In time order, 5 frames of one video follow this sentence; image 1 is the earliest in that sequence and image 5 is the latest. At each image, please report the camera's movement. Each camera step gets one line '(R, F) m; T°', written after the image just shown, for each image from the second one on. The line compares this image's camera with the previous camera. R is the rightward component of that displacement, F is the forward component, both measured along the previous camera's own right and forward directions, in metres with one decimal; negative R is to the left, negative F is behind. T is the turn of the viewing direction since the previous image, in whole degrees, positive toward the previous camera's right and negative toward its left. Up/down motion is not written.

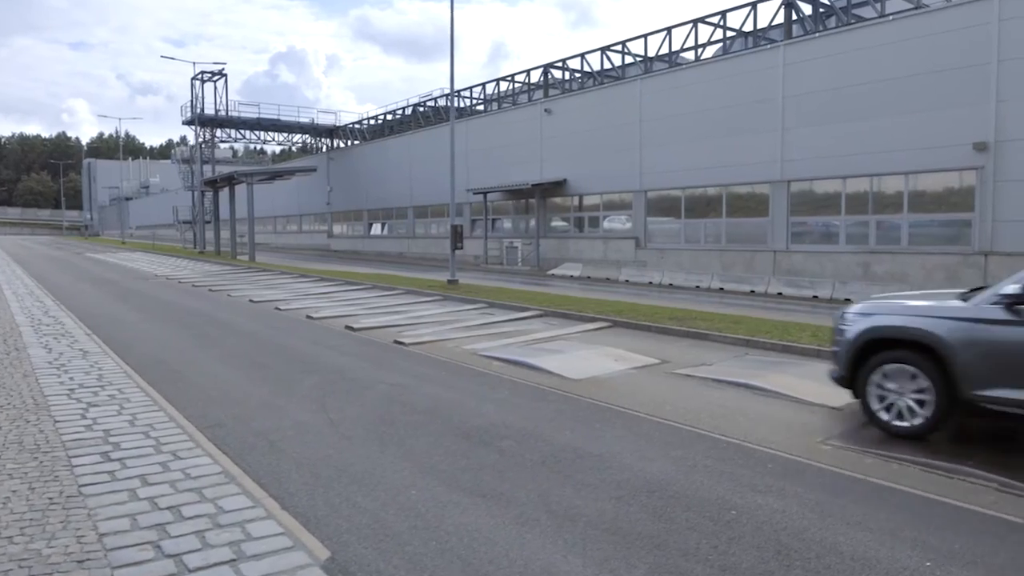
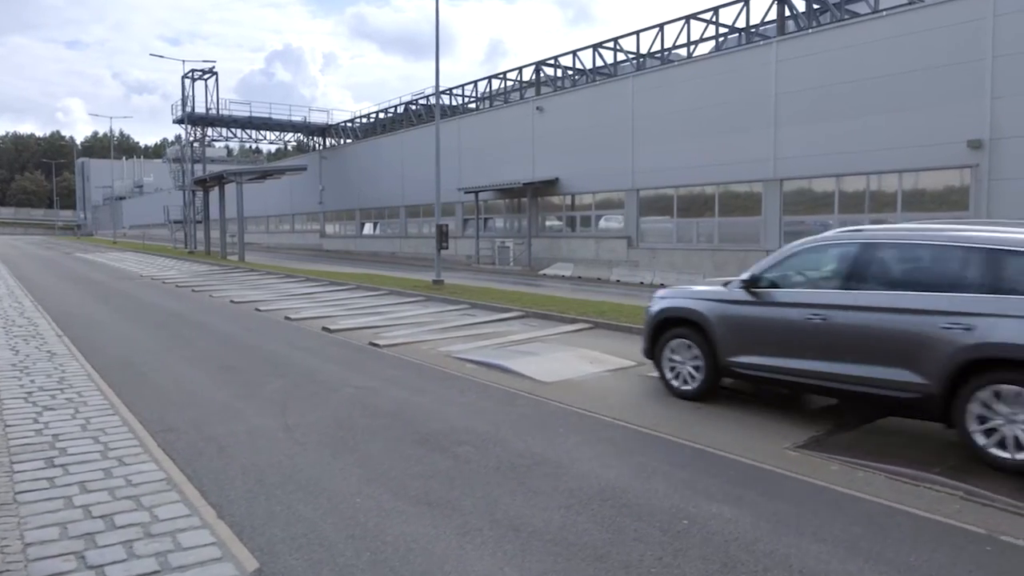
(+0.5, +0.3) m; -1°
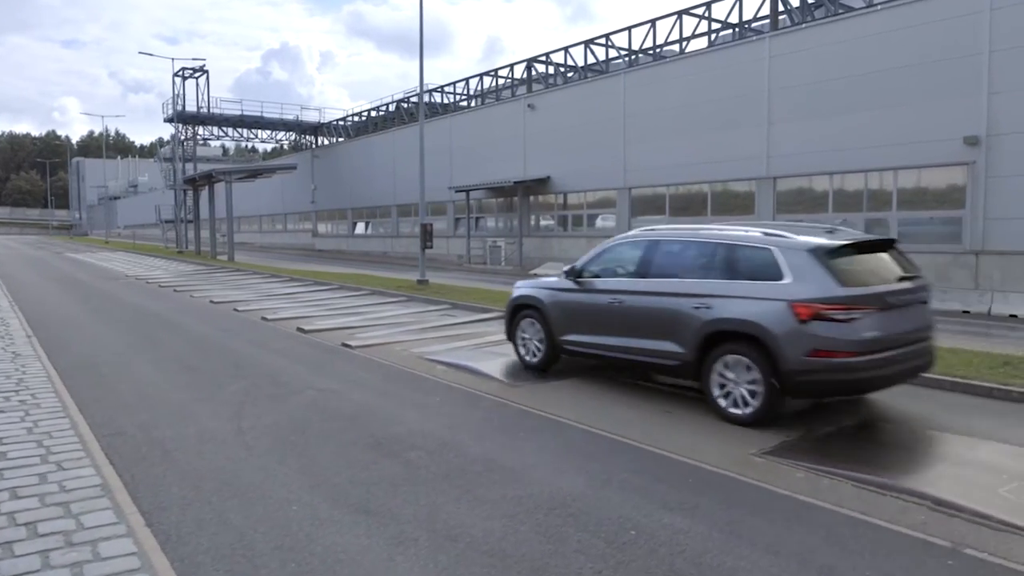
(+0.5, +0.3) m; -1°
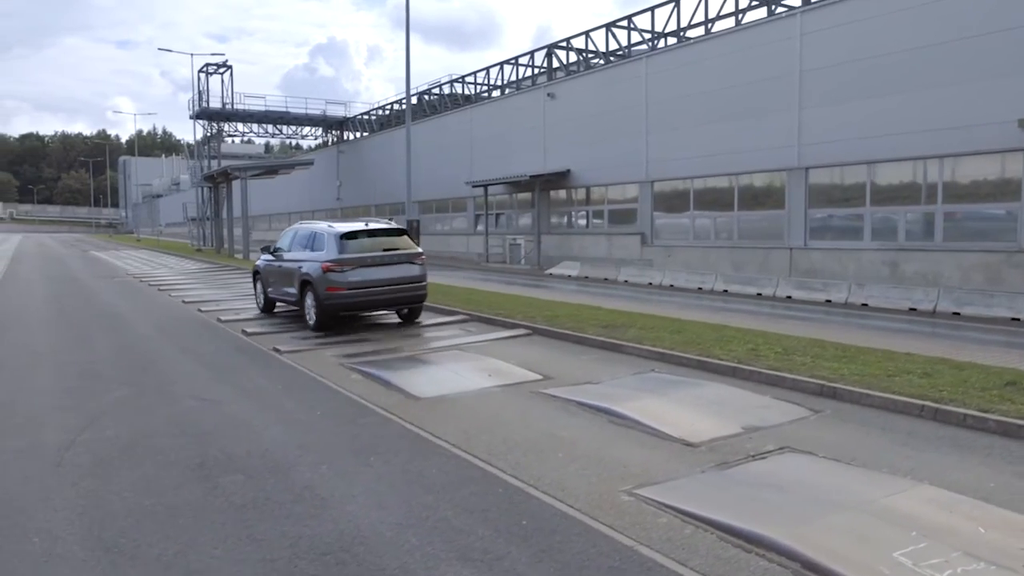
(+2.2, +1.4) m; -7°
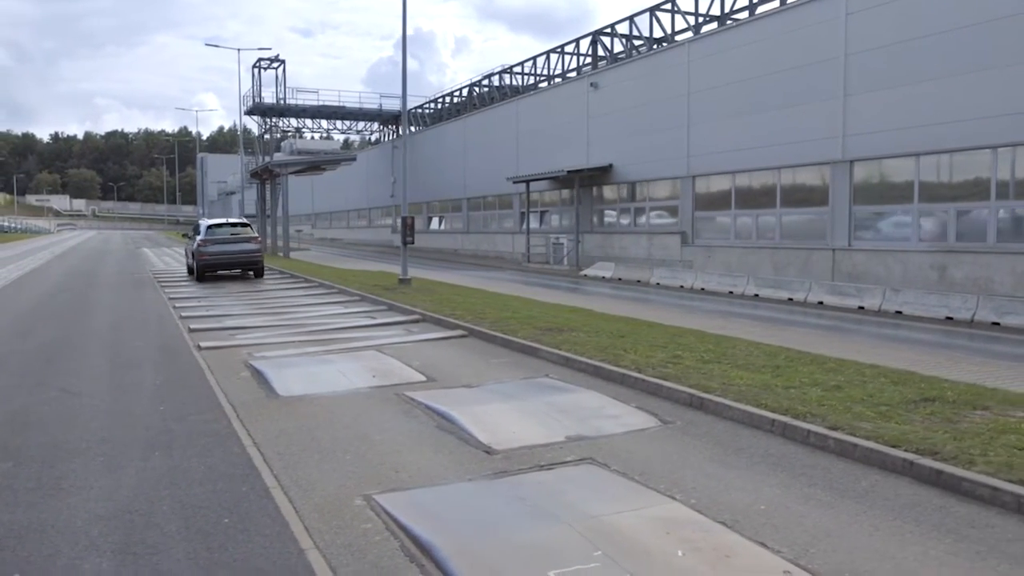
(+3.0, +1.0) m; -11°
